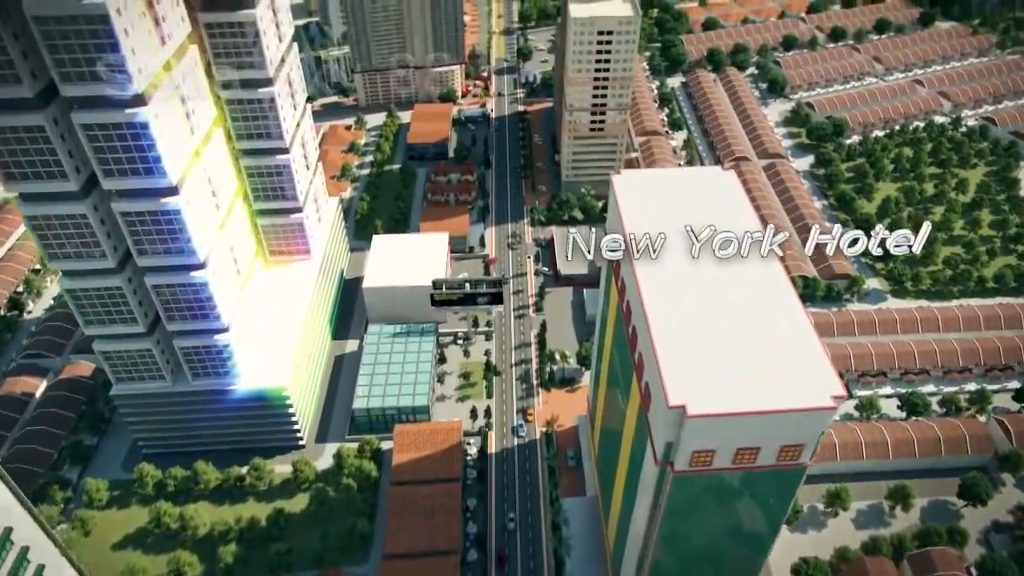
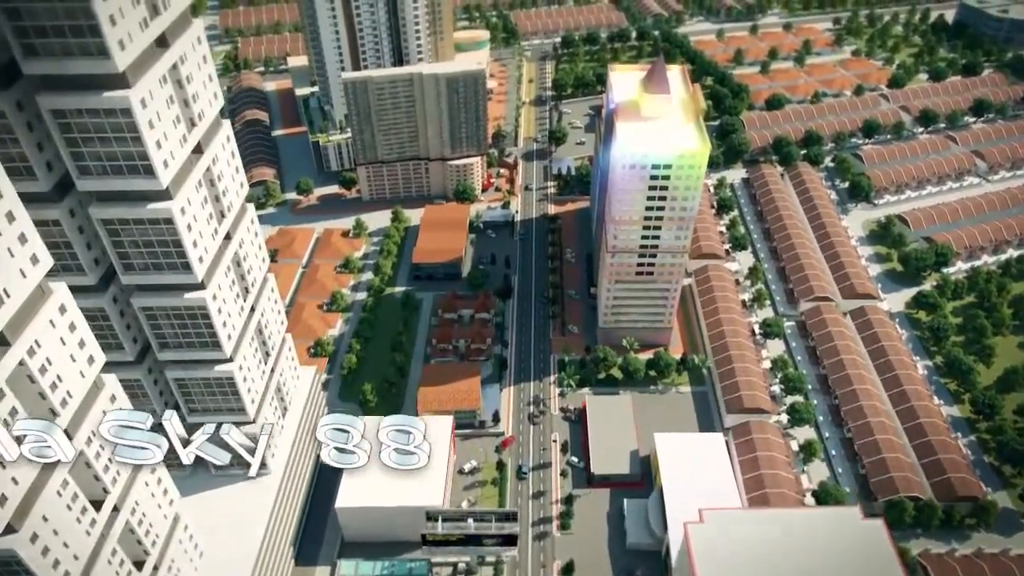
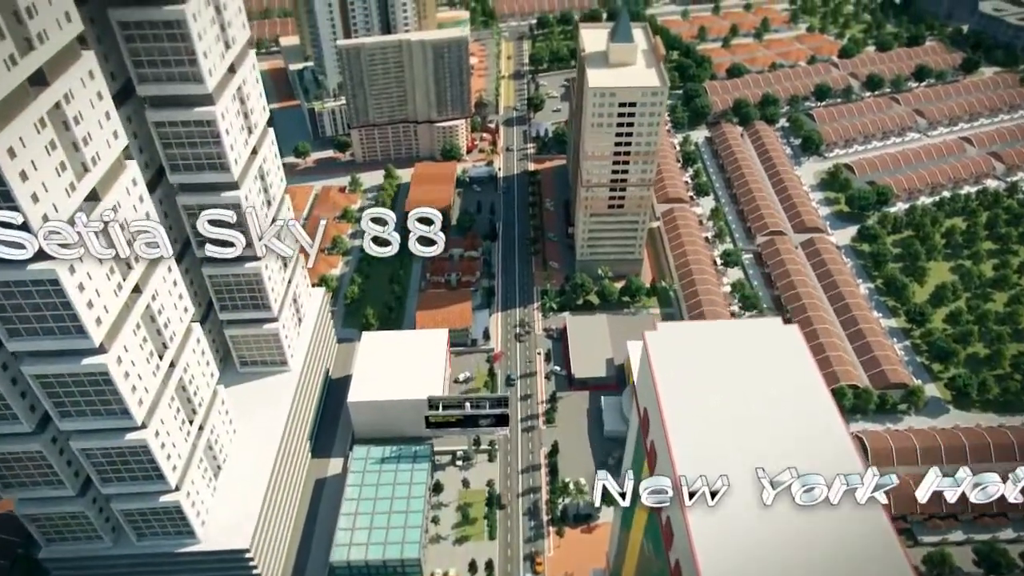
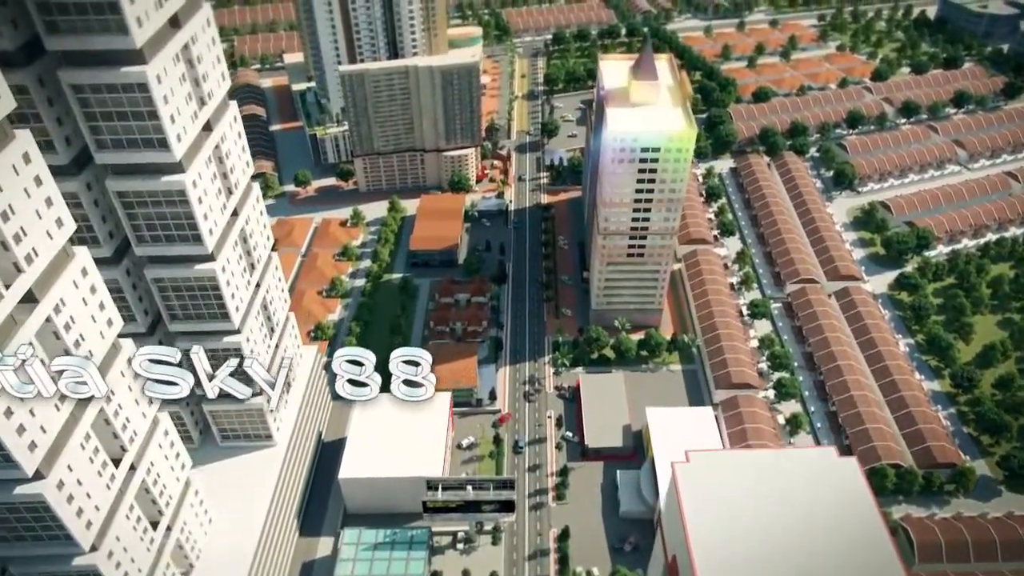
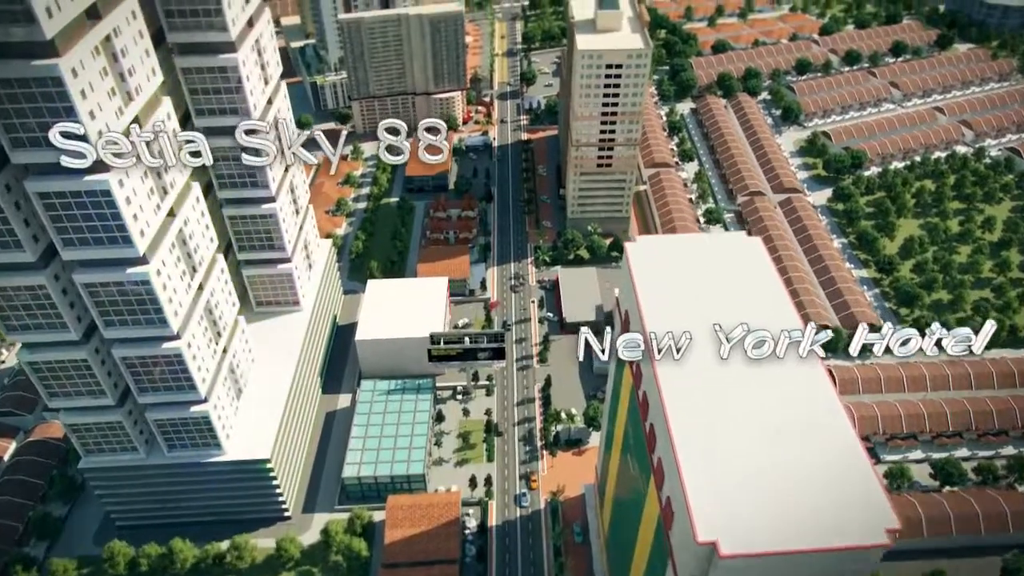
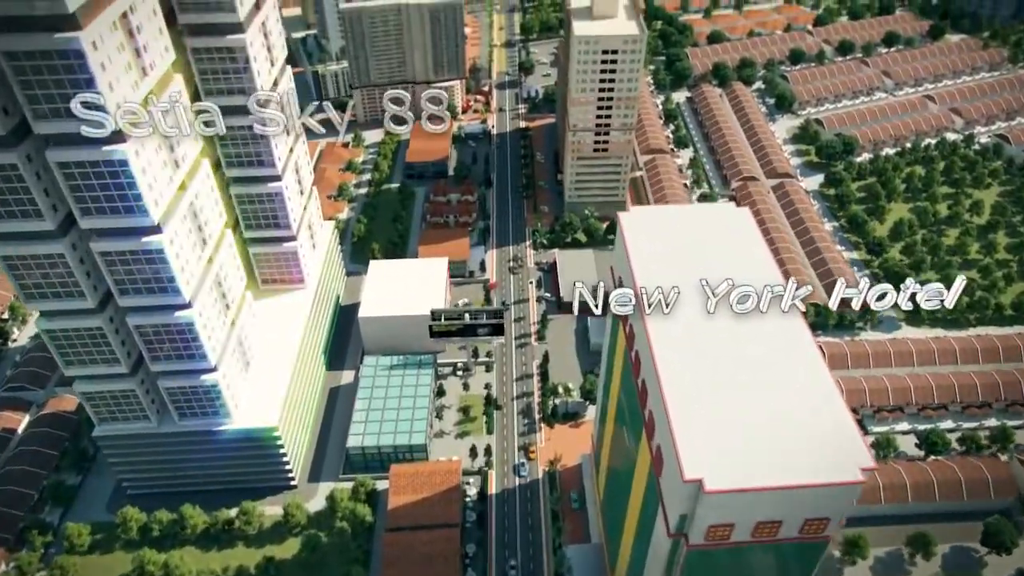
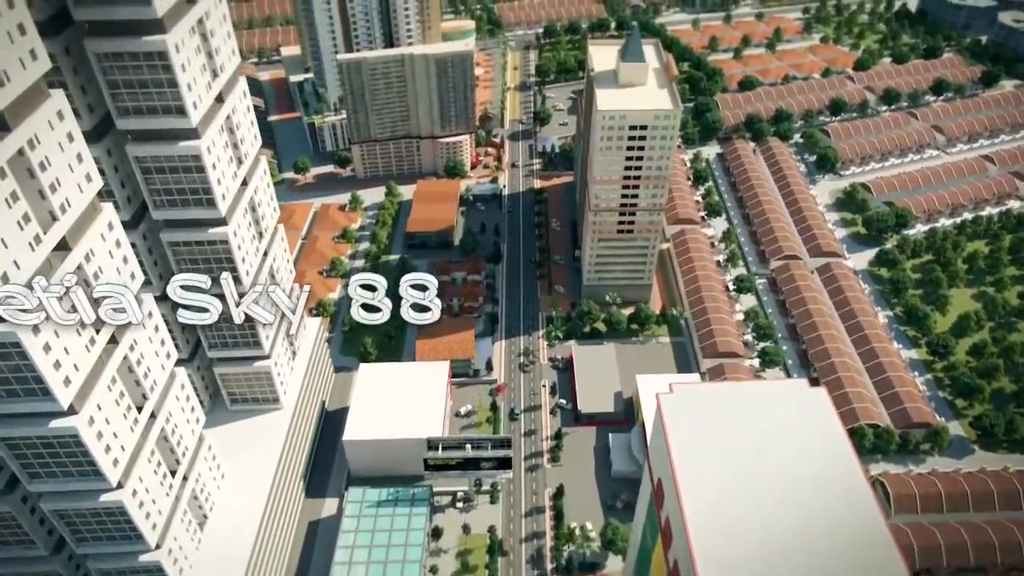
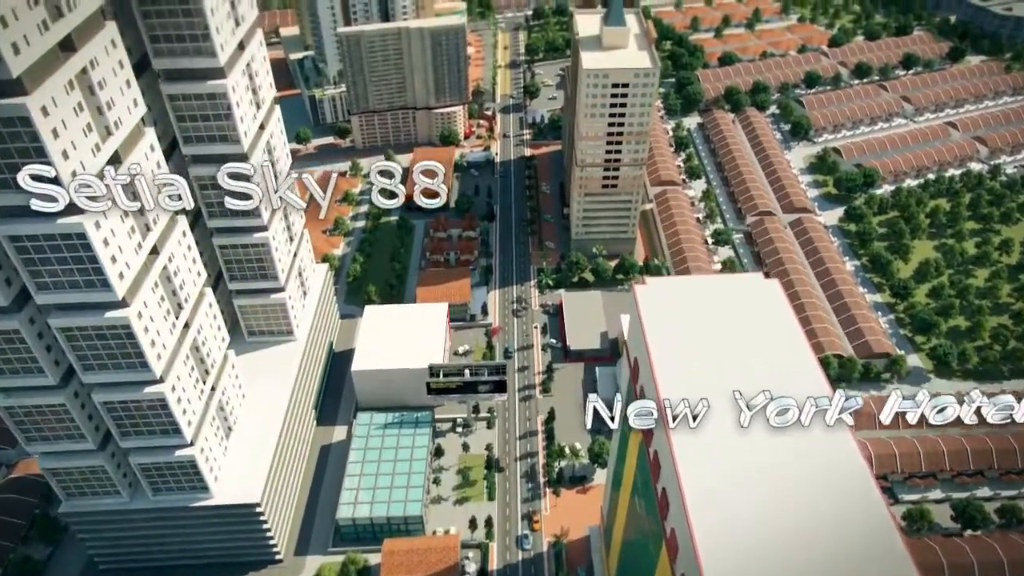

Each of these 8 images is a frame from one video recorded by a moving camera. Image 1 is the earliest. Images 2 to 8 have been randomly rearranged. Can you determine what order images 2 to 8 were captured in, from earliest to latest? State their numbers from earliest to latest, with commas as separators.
6, 5, 8, 3, 7, 4, 2
